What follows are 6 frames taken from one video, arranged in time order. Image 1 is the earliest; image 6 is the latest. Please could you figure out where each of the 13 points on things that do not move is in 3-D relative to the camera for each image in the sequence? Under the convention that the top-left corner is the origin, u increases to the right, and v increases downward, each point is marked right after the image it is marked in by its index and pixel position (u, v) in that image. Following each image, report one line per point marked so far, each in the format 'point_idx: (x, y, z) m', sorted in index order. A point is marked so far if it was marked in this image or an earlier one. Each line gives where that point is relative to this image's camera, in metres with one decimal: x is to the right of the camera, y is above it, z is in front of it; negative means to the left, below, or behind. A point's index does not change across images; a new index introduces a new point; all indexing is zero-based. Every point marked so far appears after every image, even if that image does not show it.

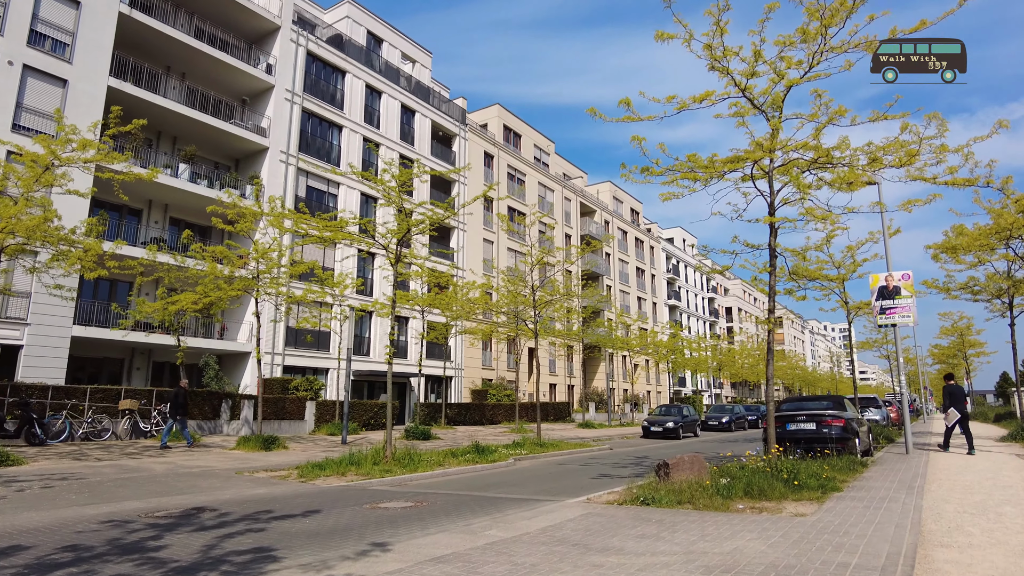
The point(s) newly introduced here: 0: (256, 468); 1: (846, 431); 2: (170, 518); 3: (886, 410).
0: (-4.3, -3.0, +10.4) m
1: (+5.2, -2.2, +9.7) m
2: (-3.2, -2.1, +5.8) m
3: (+11.9, -3.9, +19.8) m
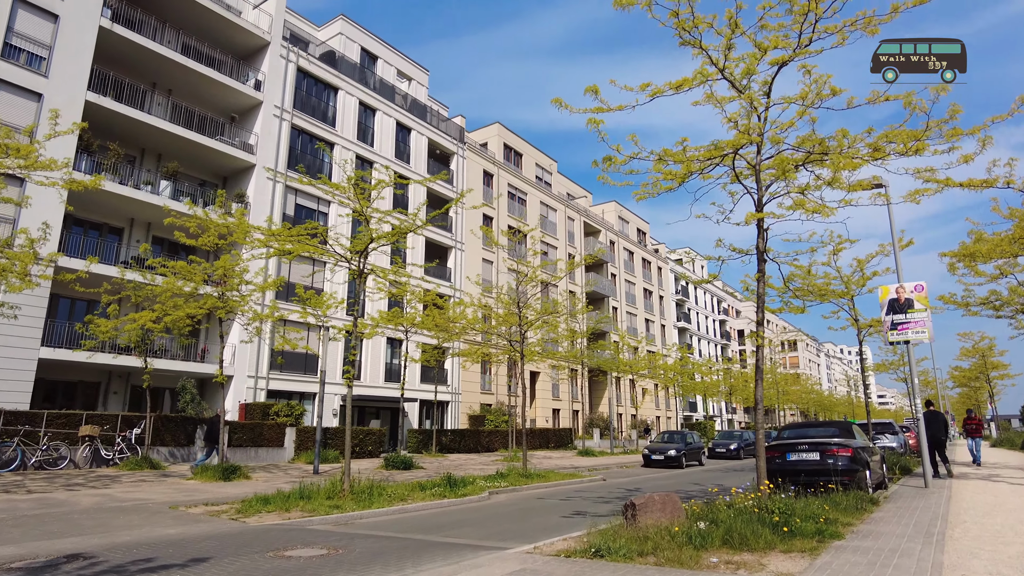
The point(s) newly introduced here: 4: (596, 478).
0: (-4.8, -3.2, +9.4) m
1: (+4.7, -2.4, +8.6) m
2: (-3.8, -2.2, +4.8) m
3: (+11.6, -4.4, +18.4) m
4: (+2.1, -4.7, +15.5) m
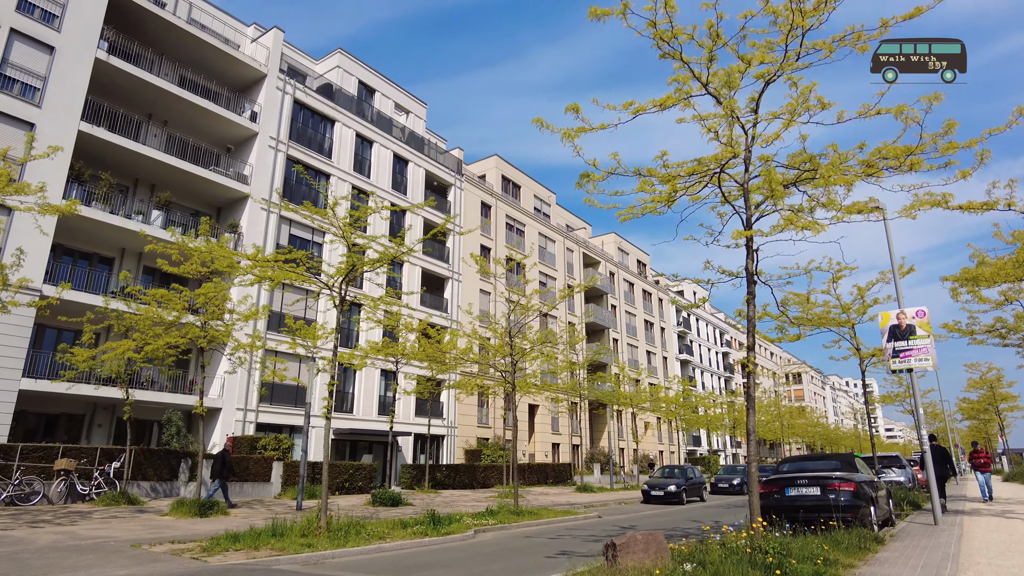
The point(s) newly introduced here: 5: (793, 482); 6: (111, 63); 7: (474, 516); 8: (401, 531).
0: (-5.0, -3.6, +8.9) m
1: (+4.5, -2.7, +8.1) m
2: (-4.0, -2.3, +4.4) m
3: (+11.4, -5.2, +17.7) m
4: (+1.9, -5.4, +14.9) m
5: (+3.8, -2.6, +8.4) m
6: (-12.6, +7.1, +19.6) m
7: (-0.8, -4.6, +12.6) m
8: (-1.8, -4.0, +10.2) m
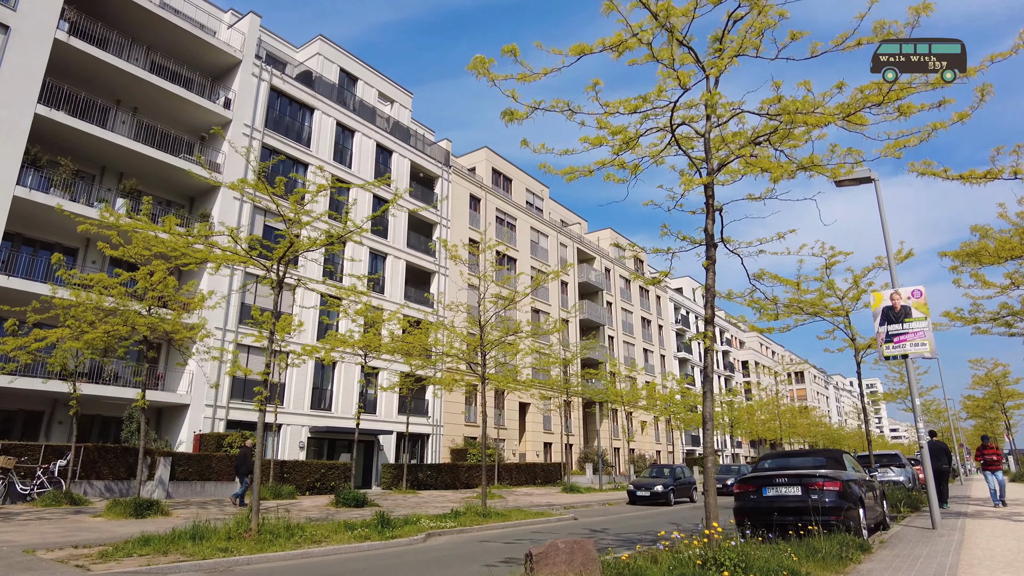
0: (-5.7, -3.3, +8.0) m
1: (+3.8, -2.4, +7.1) m
2: (-4.8, -2.0, +3.5) m
3: (+10.7, -4.9, +16.7) m
4: (+1.2, -5.1, +13.9) m
5: (+3.1, -2.3, +7.4) m
6: (-13.3, +7.3, +18.8) m
7: (-1.4, -4.3, +11.7) m
8: (-2.5, -3.6, +9.2) m
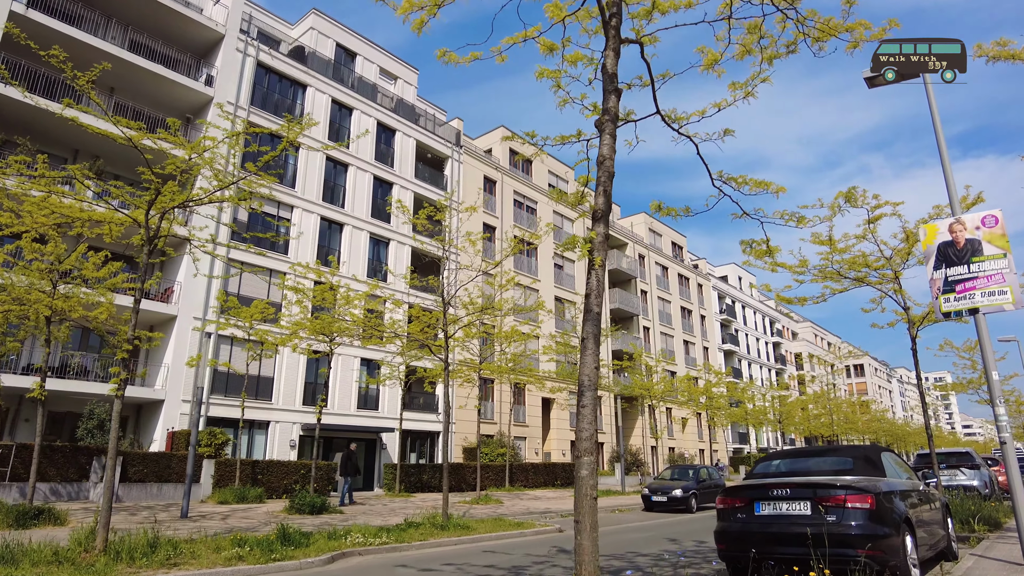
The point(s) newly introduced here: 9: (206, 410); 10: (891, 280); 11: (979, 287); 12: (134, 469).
0: (-6.7, -2.8, +6.2) m
1: (+2.7, -1.7, +4.6) m
2: (-6.1, -1.5, +1.6) m
3: (+10.4, -4.0, +13.6) m
4: (+0.8, -4.5, +11.6) m
5: (+2.0, -1.6, +5.0) m
6: (-13.6, +7.7, +17.5) m
7: (-2.1, -3.7, +9.5) m
8: (-3.4, -3.1, +7.2) m
9: (-9.3, -3.7, +18.8) m
10: (+7.0, +0.2, +11.6) m
11: (+4.7, 0.0, +6.3) m
12: (-9.1, -4.4, +15.1) m
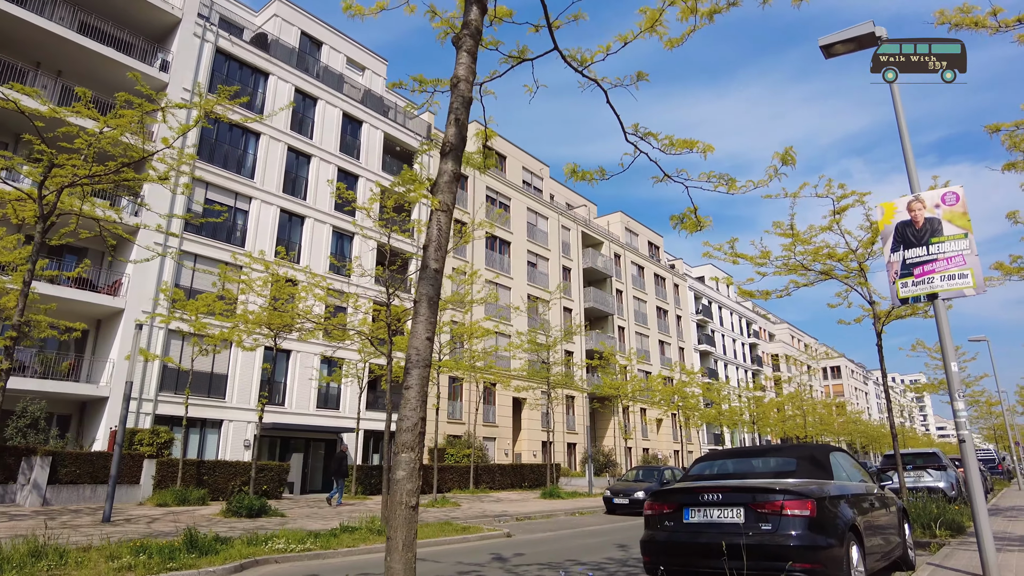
0: (-7.4, -2.6, +5.4) m
1: (+2.0, -1.5, +4.0) m
2: (-6.8, -1.3, +0.8) m
3: (+9.5, -4.0, +13.3) m
4: (-0.2, -4.3, +10.9) m
5: (+1.3, -1.5, +4.4) m
6: (-14.6, +7.9, +16.6) m
7: (-3.0, -3.5, +8.8) m
8: (-4.2, -2.9, +6.5) m
9: (-10.4, -3.5, +17.9) m
10: (+6.1, +0.3, +11.1) m
11: (+4.0, +0.1, +5.8) m
12: (-10.1, -4.1, +14.2) m
